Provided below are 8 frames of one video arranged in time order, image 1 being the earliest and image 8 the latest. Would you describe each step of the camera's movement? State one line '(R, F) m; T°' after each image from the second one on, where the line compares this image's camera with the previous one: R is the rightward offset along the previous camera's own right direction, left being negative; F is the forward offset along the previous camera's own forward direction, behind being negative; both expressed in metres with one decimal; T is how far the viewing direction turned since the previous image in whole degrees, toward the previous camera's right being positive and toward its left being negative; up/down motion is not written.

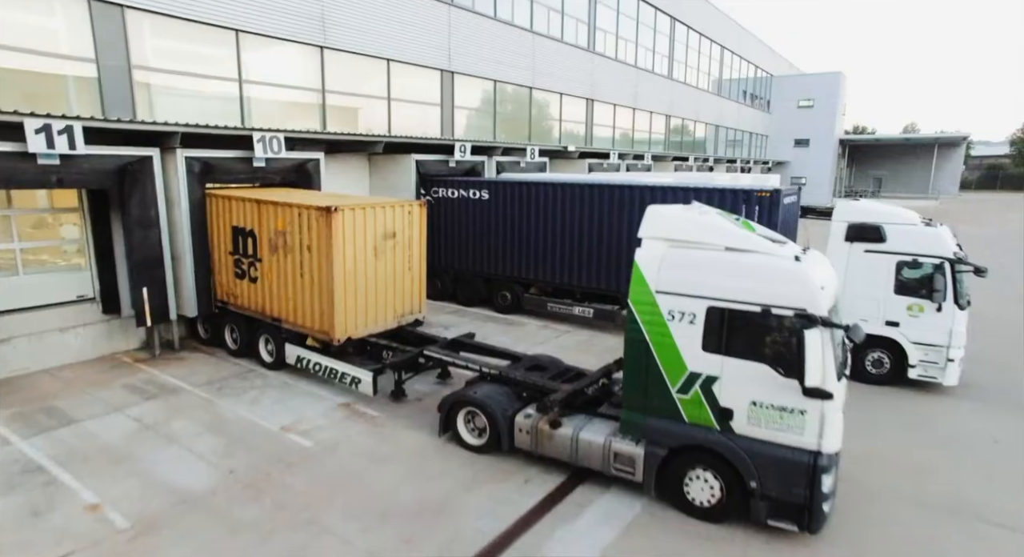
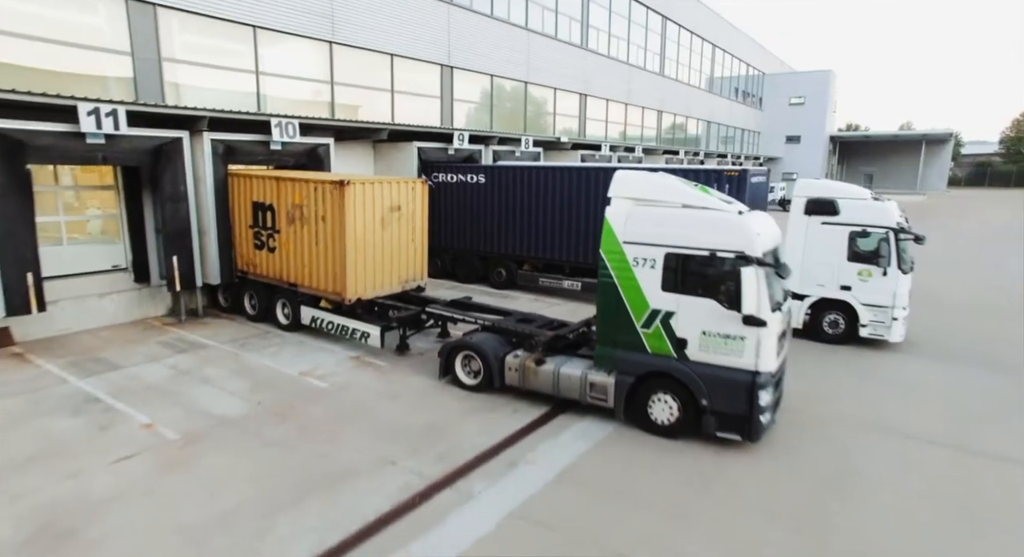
(+0.1, -1.1) m; 0°
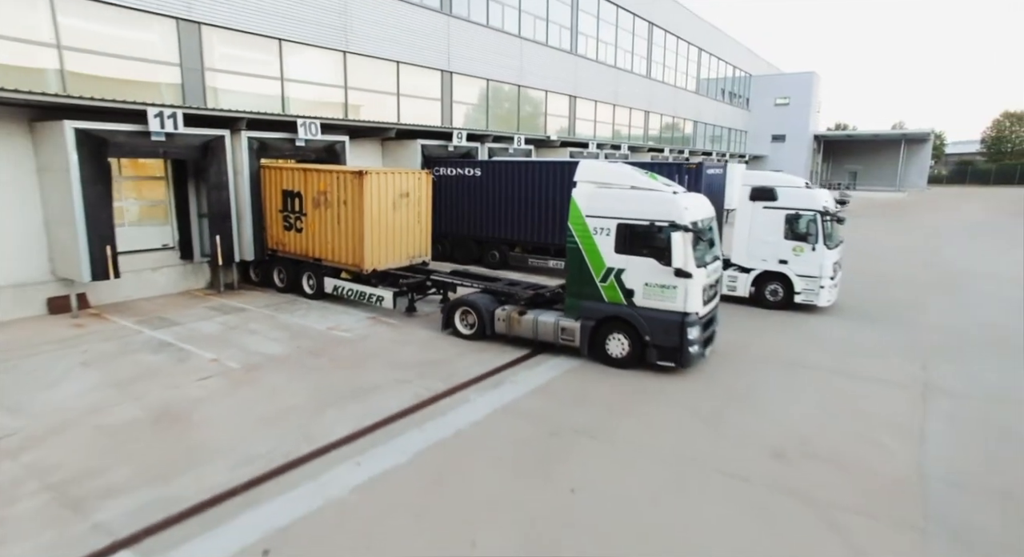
(+0.2, -2.0) m; 0°
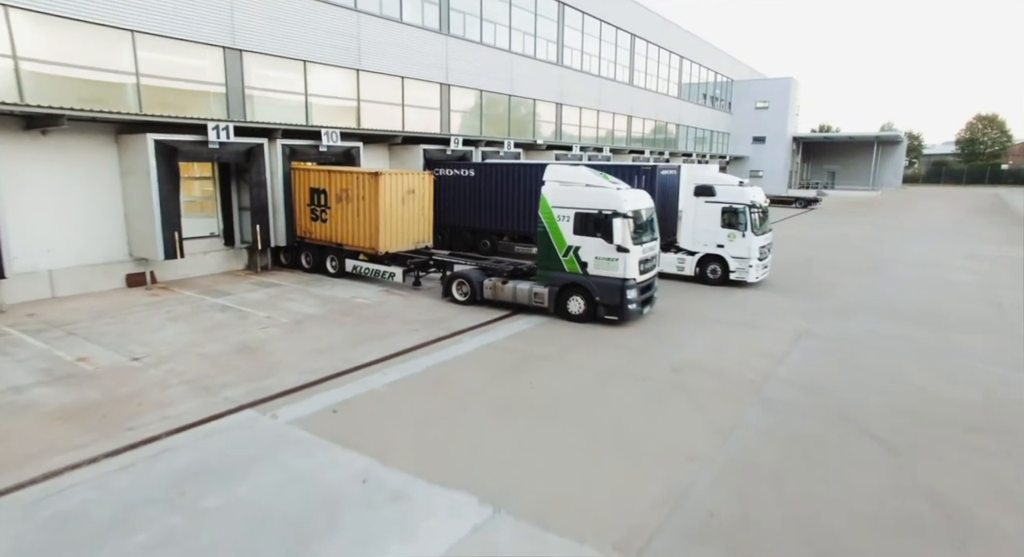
(+0.3, -2.8) m; 0°
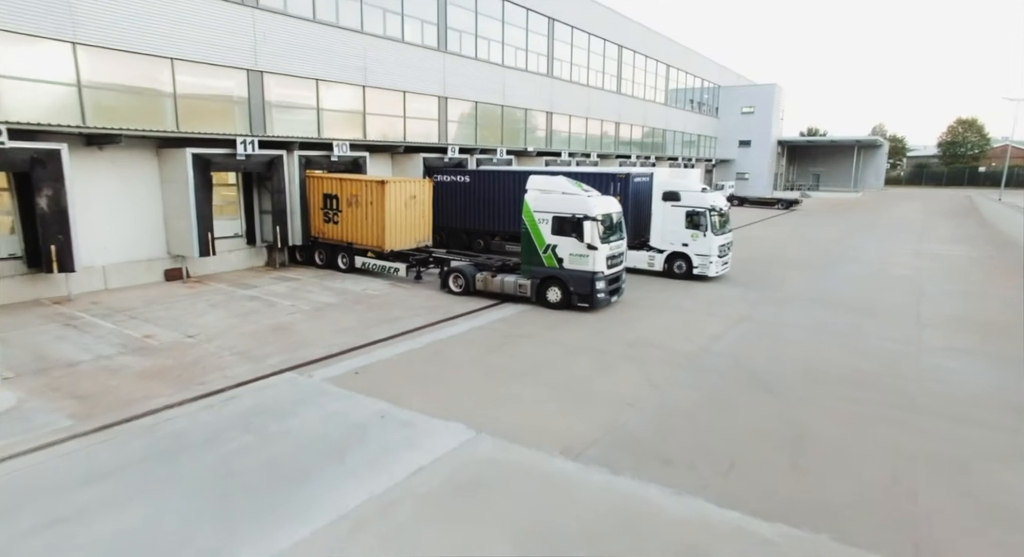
(+0.2, -2.1) m; 0°
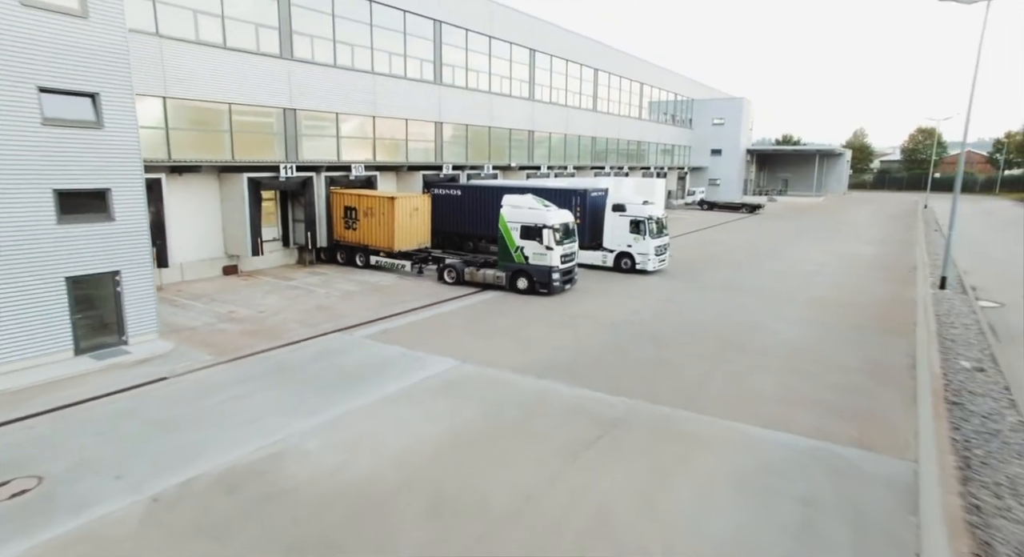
(+0.5, -4.7) m; 0°
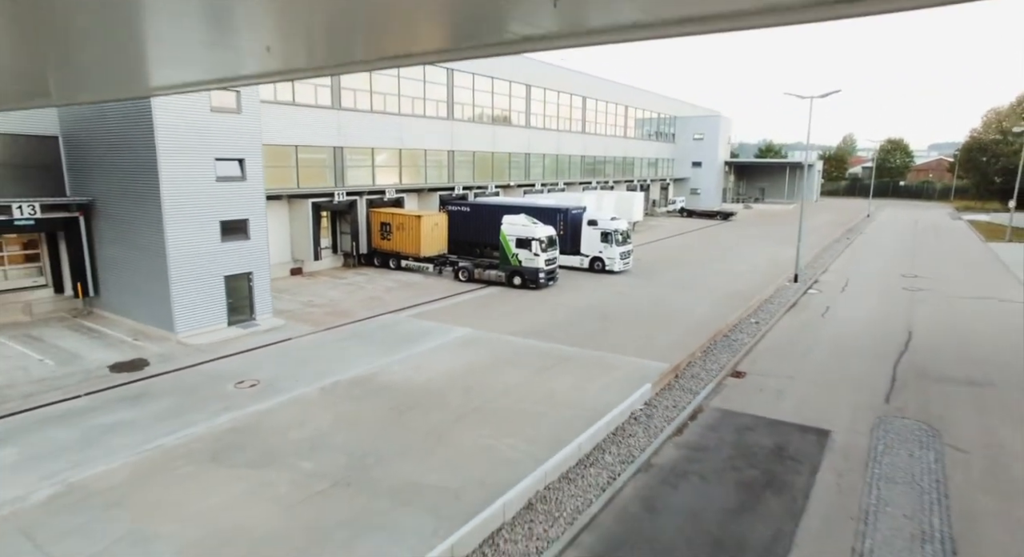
(+0.2, -6.3) m; 0°
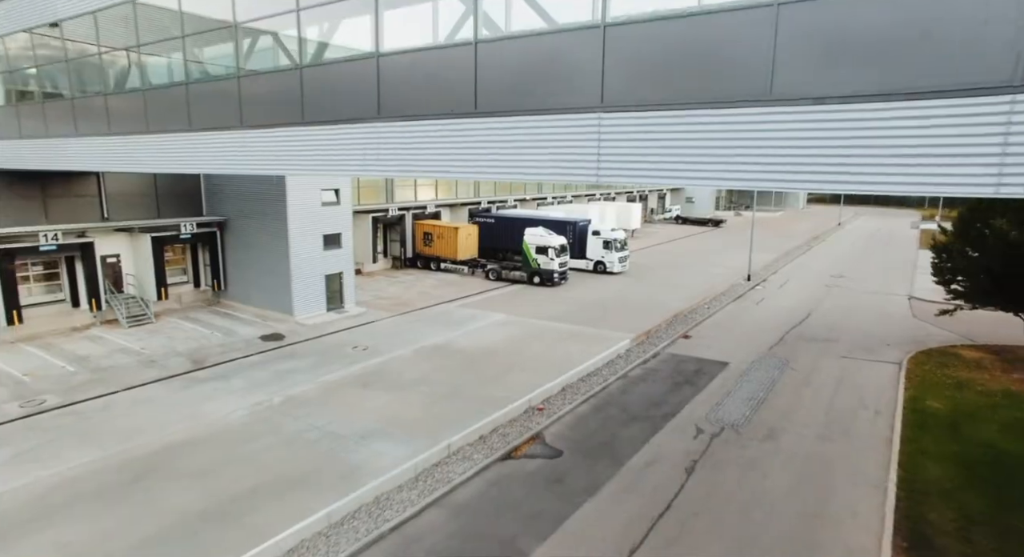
(-0.7, -6.0) m; 0°
